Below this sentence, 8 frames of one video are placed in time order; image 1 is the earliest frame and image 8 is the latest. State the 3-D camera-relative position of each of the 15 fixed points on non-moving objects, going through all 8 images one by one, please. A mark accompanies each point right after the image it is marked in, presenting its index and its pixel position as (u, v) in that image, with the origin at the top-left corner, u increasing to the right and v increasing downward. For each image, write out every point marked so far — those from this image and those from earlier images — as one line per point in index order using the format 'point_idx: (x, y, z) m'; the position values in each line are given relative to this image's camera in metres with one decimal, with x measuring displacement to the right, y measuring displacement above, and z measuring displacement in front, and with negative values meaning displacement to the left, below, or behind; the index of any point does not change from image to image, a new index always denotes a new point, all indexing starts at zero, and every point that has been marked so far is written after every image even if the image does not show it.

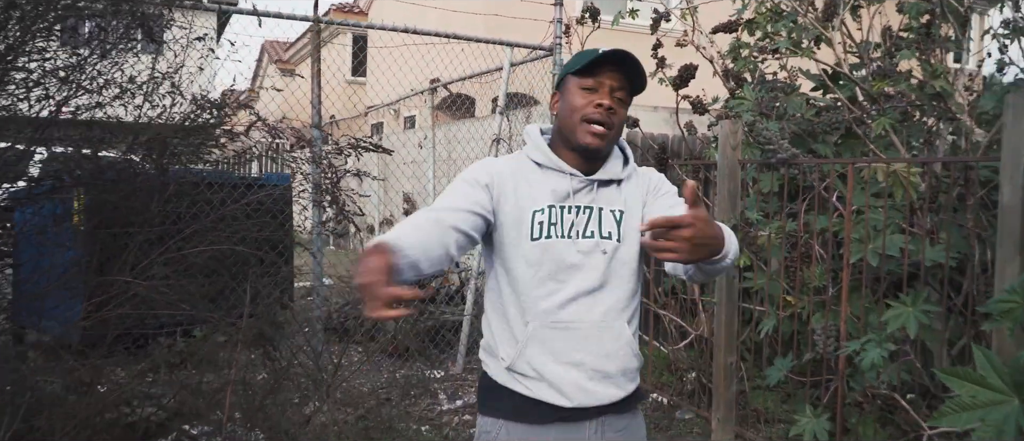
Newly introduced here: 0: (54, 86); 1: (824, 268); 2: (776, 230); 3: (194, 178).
0: (-2.1, +0.6, +3.8) m
1: (+1.6, -0.2, +4.3) m
2: (+1.5, -0.1, +4.5) m
3: (-1.6, +0.2, +4.2) m
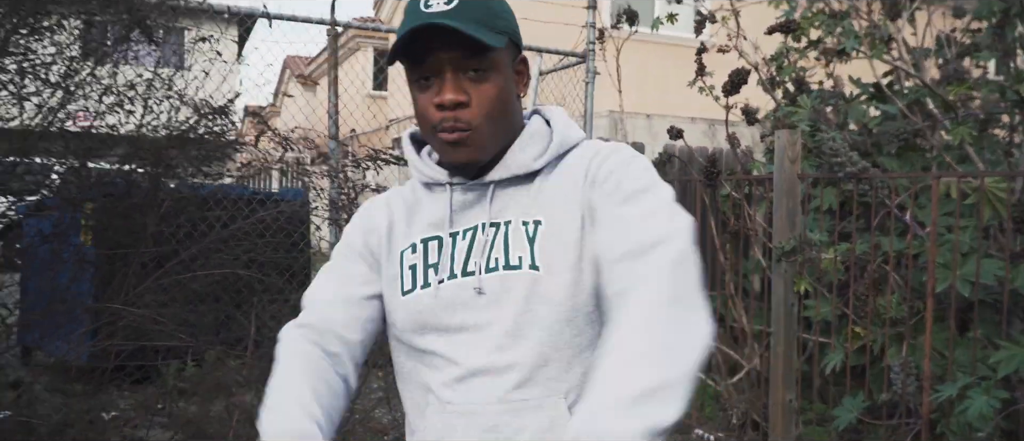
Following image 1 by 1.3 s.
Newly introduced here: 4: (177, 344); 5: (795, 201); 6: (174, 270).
0: (-1.9, +0.5, +3.4) m
1: (+1.8, -0.4, +3.8) m
2: (+1.6, -0.2, +4.1) m
3: (-1.4, +0.1, +3.8) m
4: (-1.5, -0.6, +3.8) m
5: (+1.4, +0.1, +4.2) m
6: (-1.5, -0.2, +3.7) m
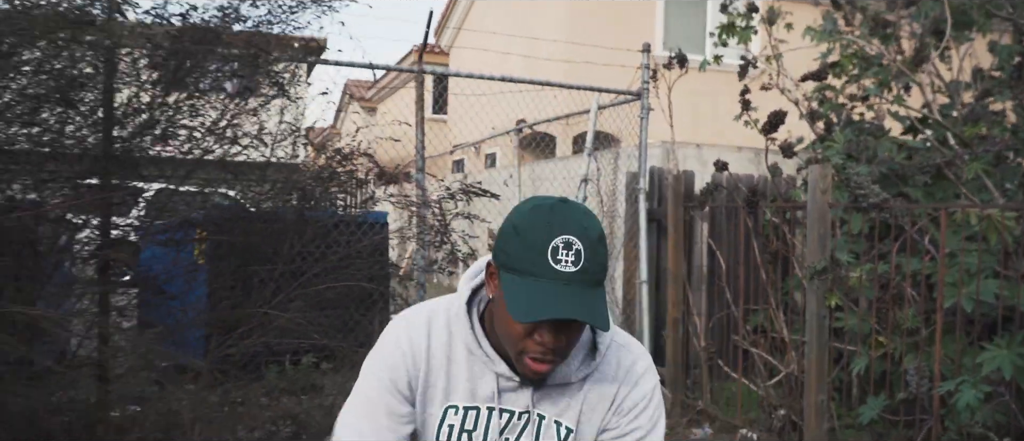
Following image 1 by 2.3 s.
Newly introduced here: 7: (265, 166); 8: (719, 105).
0: (-1.6, +0.4, +4.2) m
1: (+2.2, -0.5, +4.4) m
2: (+2.0, -0.3, +4.7) m
3: (-1.1, 0.0, +4.6) m
4: (-1.1, -0.7, +4.6) m
5: (+1.8, 0.0, +4.8) m
6: (-1.2, -0.3, +4.5) m
7: (-1.3, +0.3, +4.2) m
8: (+2.6, +1.5, +10.4) m
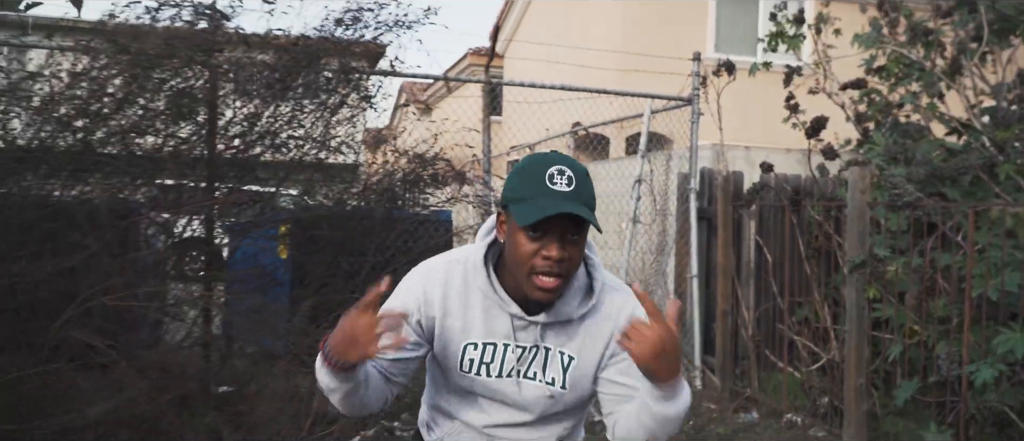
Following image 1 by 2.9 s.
0: (-1.2, +0.4, +4.8) m
1: (+2.5, -0.5, +4.8) m
2: (+2.4, -0.3, +5.0) m
3: (-0.7, 0.0, +5.2) m
4: (-0.8, -0.7, +5.1) m
5: (+2.2, 0.0, +5.2) m
6: (-0.8, -0.3, +5.1) m
7: (-0.9, +0.3, +4.7) m
8: (+3.4, +1.5, +10.8) m
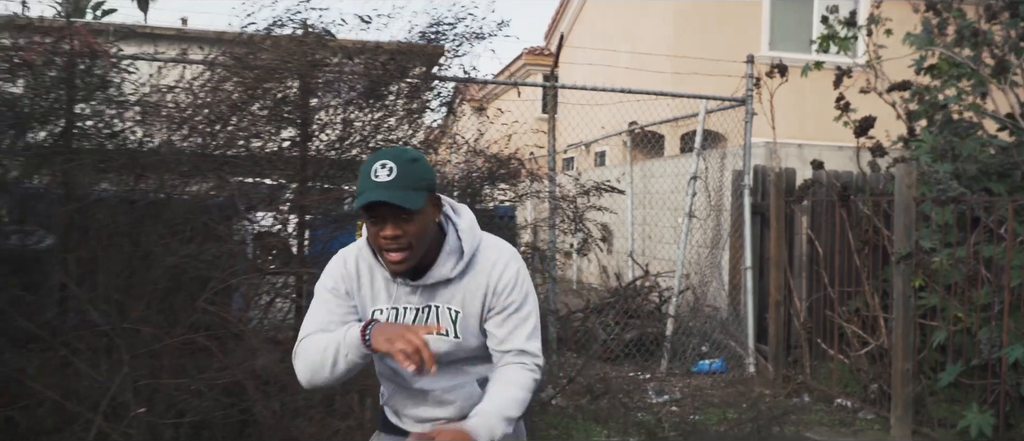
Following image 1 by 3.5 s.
0: (-0.8, +0.5, +5.4) m
1: (+3.0, -0.4, +5.1) m
2: (+2.8, -0.2, +5.4) m
3: (-0.2, +0.1, +5.7) m
4: (-0.3, -0.6, +5.6) m
5: (+2.7, 0.0, +5.5) m
6: (-0.3, -0.3, +5.6) m
7: (-0.5, +0.3, +5.3) m
8: (+4.2, +1.5, +11.0) m
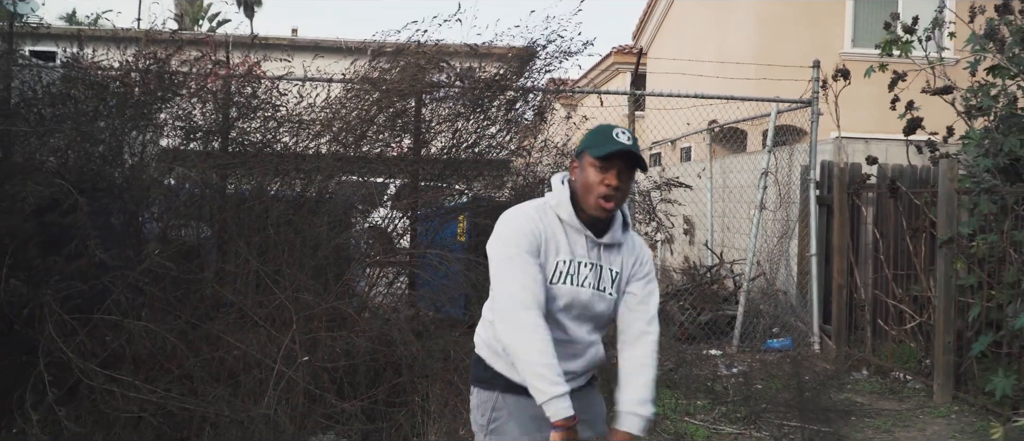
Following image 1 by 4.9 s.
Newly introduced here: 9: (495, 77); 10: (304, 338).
0: (-0.2, +0.5, +6.4) m
1: (+3.5, -0.3, +5.7) m
2: (+3.5, -0.1, +6.0) m
3: (+0.5, +0.1, +6.7) m
4: (+0.4, -0.6, +6.7) m
5: (+3.3, +0.1, +6.2) m
6: (+0.3, -0.2, +6.7) m
7: (+0.1, +0.4, +6.3) m
8: (+5.4, +1.7, +11.5) m
9: (-0.1, +1.1, +6.1) m
10: (-1.4, -0.8, +5.3) m
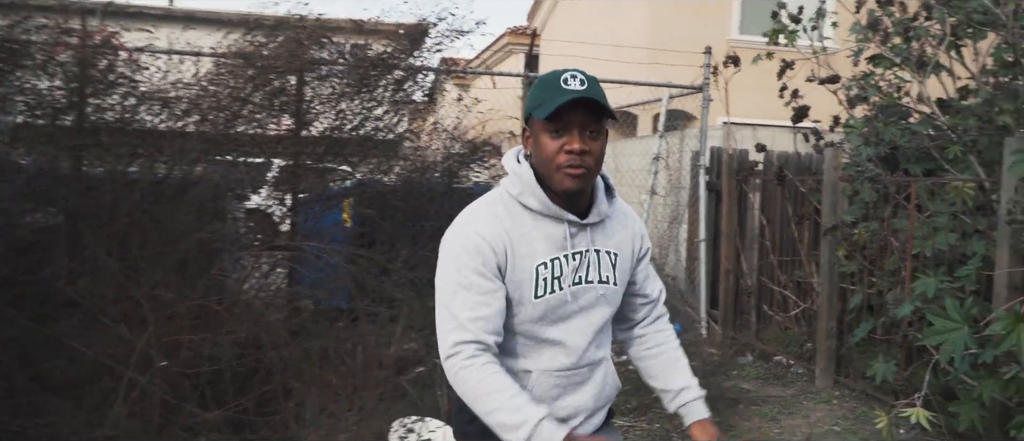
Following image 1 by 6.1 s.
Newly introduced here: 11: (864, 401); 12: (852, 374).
0: (-1.0, +0.6, +6.1) m
1: (+2.8, -0.3, +5.9) m
2: (+2.6, -0.1, +6.1) m
3: (-0.4, +0.2, +6.4) m
4: (-0.5, -0.5, +6.4) m
5: (+2.5, +0.2, +6.3) m
6: (-0.5, -0.1, +6.4) m
7: (-0.7, +0.5, +6.0) m
8: (+3.9, +1.9, +11.8) m
9: (-0.9, +1.2, +5.8) m
10: (-2.1, -0.7, +4.8) m
11: (+2.6, -1.3, +6.0) m
12: (+2.6, -1.2, +6.3) m
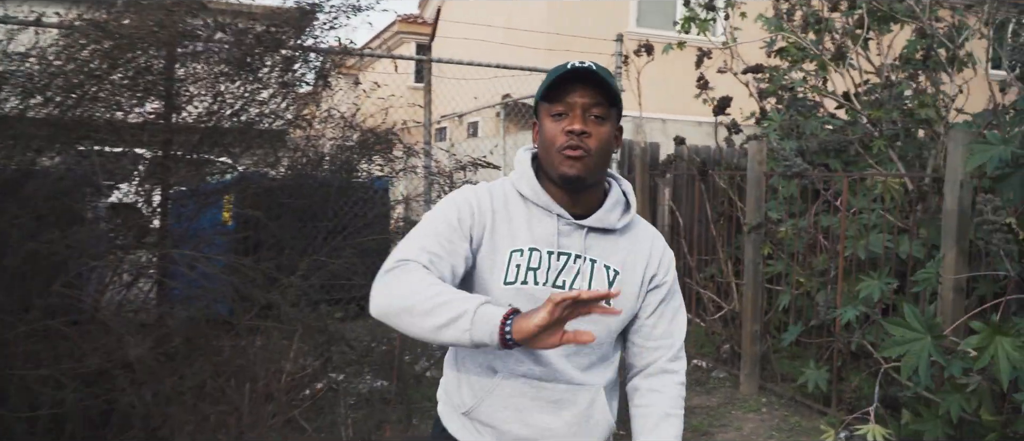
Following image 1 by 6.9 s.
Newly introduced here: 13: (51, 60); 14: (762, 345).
0: (-1.6, +0.6, +5.3) m
1: (+2.1, -0.2, +5.6) m
2: (+2.0, 0.0, +5.9) m
3: (-1.1, +0.2, +5.7) m
4: (-1.2, -0.5, +5.7) m
5: (+1.8, +0.2, +5.9) m
6: (-1.2, -0.1, +5.6) m
7: (-1.3, +0.5, +5.2) m
8: (+2.4, +1.9, +11.6) m
9: (-1.5, +1.2, +5.0) m
10: (-2.5, -0.7, +3.9) m
11: (+2.0, -1.3, +5.8) m
12: (+2.0, -1.2, +6.1) m
13: (-2.5, +0.9, +4.4) m
14: (+1.8, -0.9, +6.0) m
